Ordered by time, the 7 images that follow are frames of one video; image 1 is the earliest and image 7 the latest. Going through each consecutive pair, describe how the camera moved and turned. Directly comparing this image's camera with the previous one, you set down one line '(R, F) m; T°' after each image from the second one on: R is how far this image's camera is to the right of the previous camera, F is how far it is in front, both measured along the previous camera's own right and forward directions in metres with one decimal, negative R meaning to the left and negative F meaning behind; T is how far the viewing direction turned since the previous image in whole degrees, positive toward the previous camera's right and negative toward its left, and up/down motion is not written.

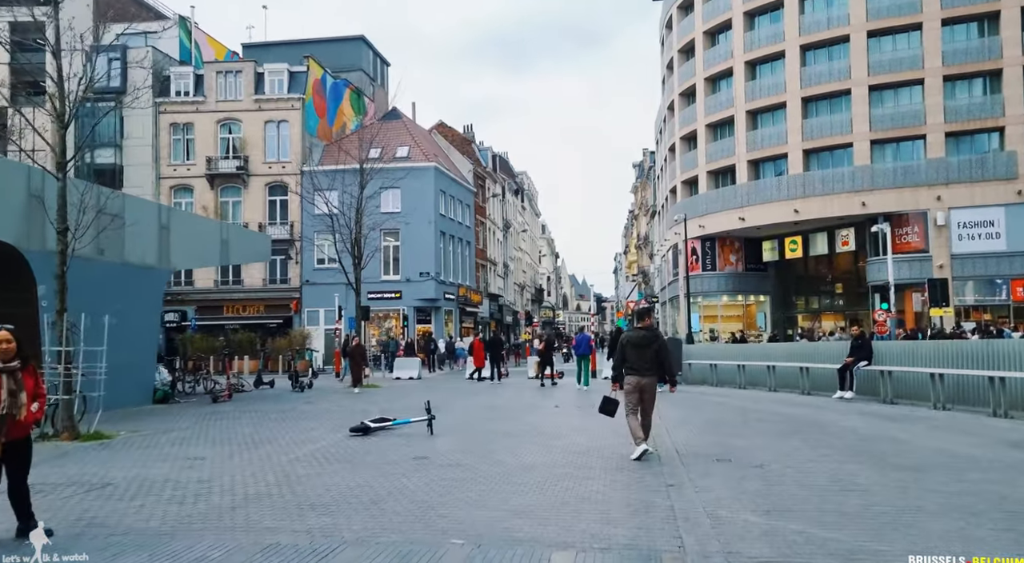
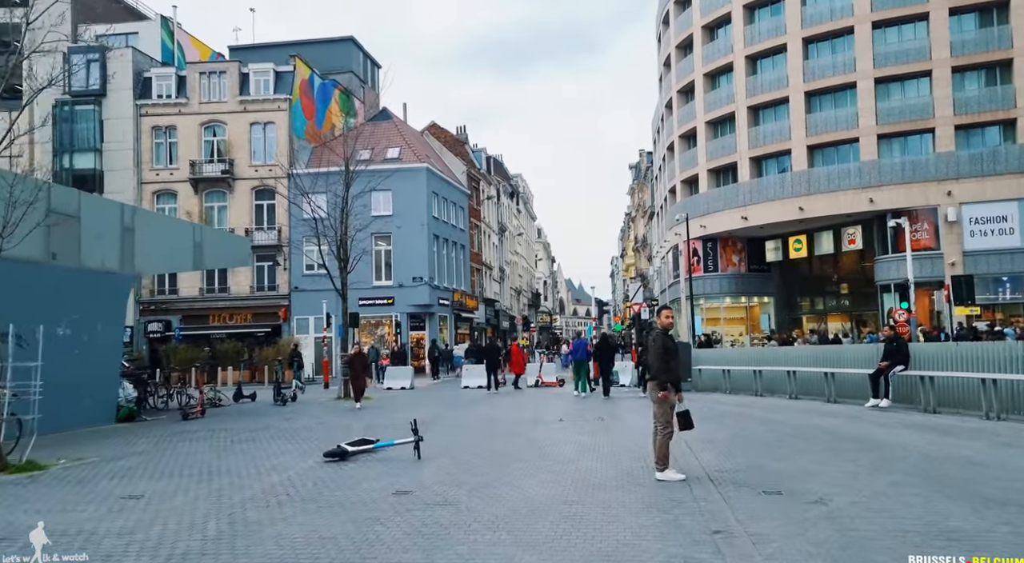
(0.0, +1.5) m; 0°
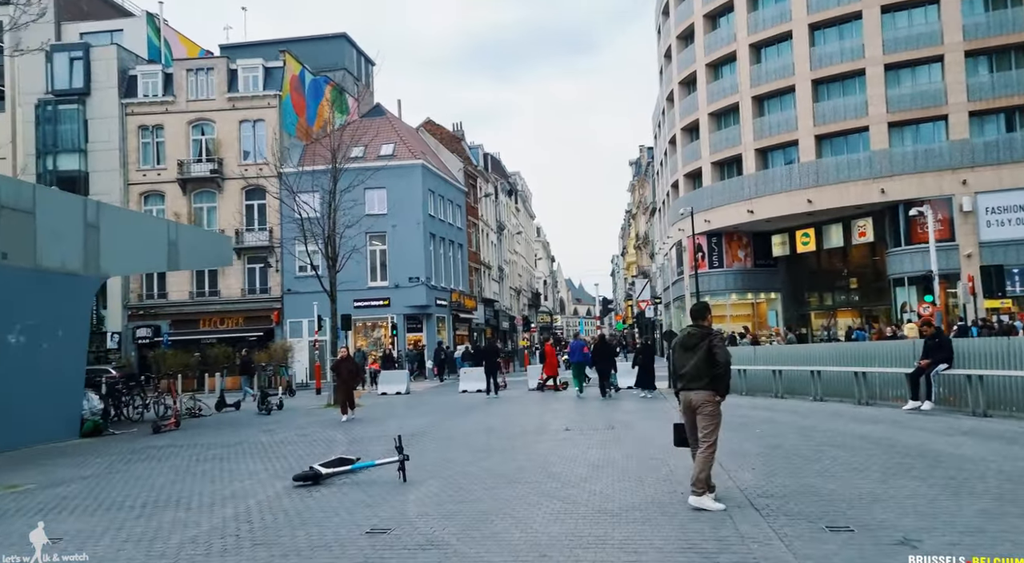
(0.0, +1.3) m; 0°
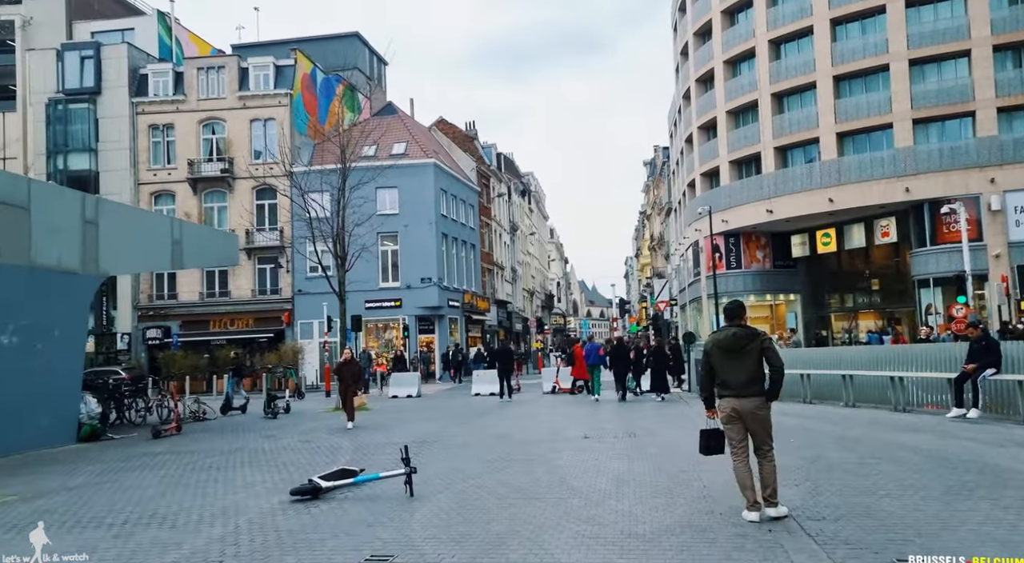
(0.0, +0.7) m; -1°
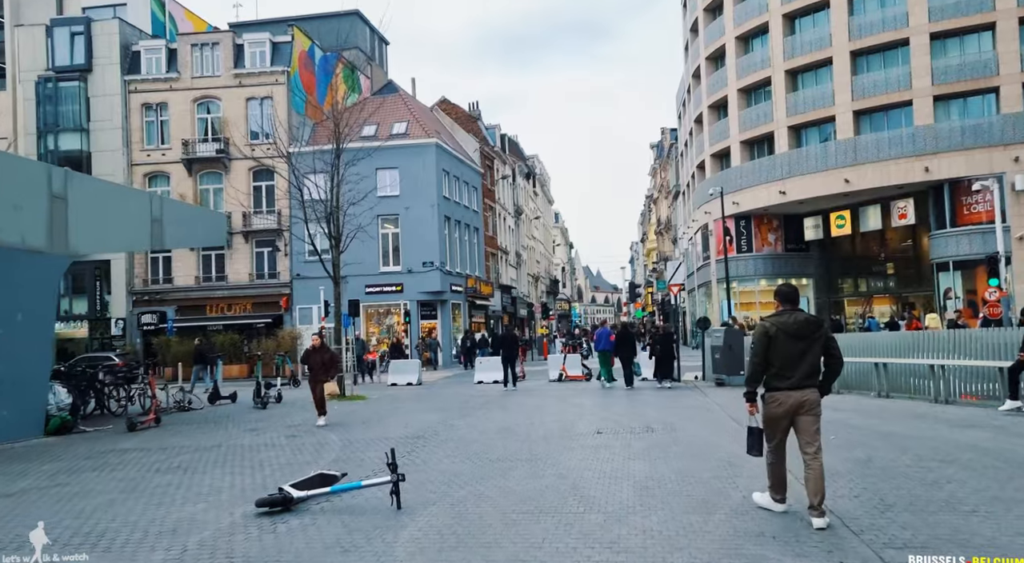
(0.0, +1.2) m; 0°
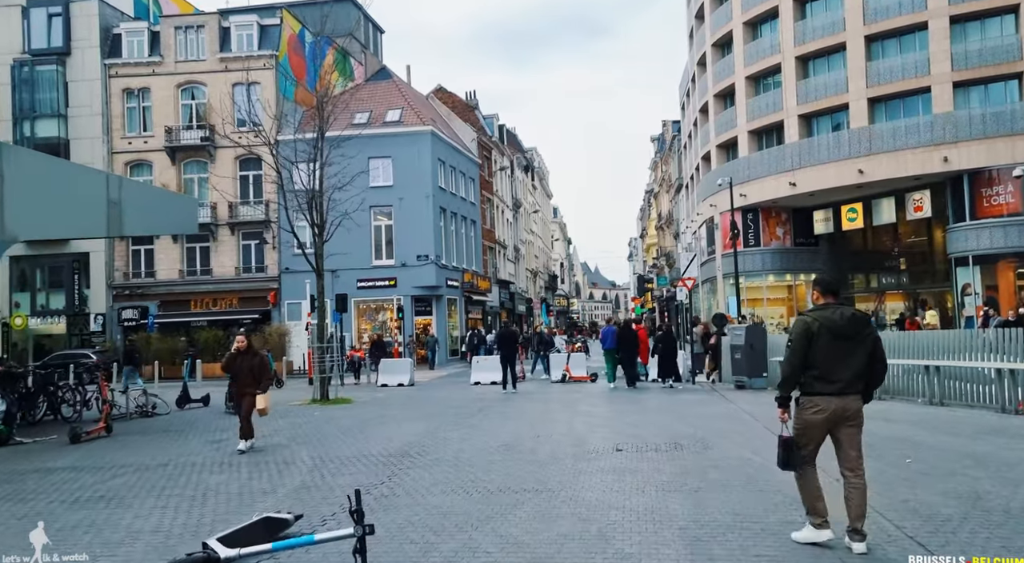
(-0.1, +1.7) m; 0°
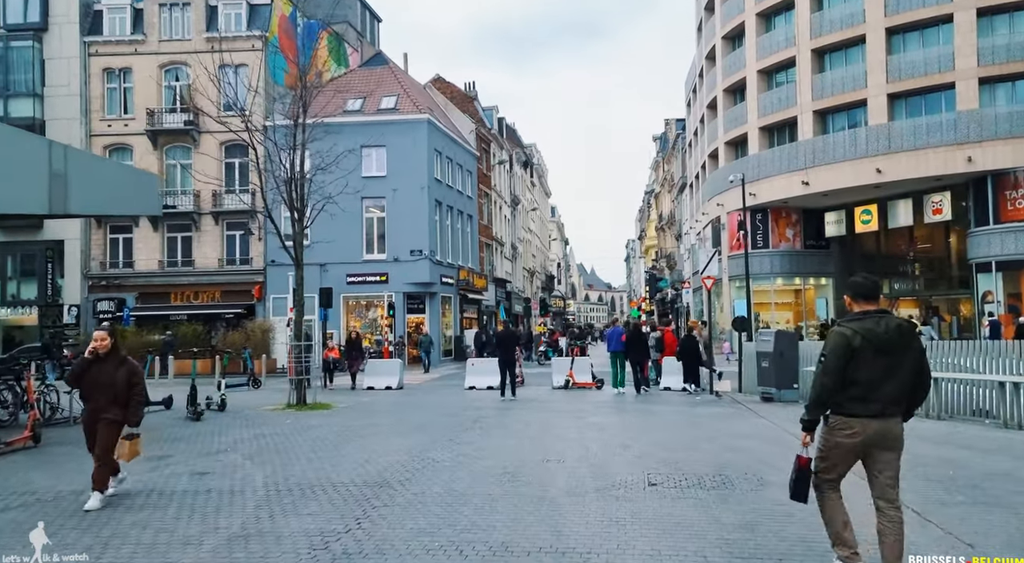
(-0.1, +1.8) m; 0°
